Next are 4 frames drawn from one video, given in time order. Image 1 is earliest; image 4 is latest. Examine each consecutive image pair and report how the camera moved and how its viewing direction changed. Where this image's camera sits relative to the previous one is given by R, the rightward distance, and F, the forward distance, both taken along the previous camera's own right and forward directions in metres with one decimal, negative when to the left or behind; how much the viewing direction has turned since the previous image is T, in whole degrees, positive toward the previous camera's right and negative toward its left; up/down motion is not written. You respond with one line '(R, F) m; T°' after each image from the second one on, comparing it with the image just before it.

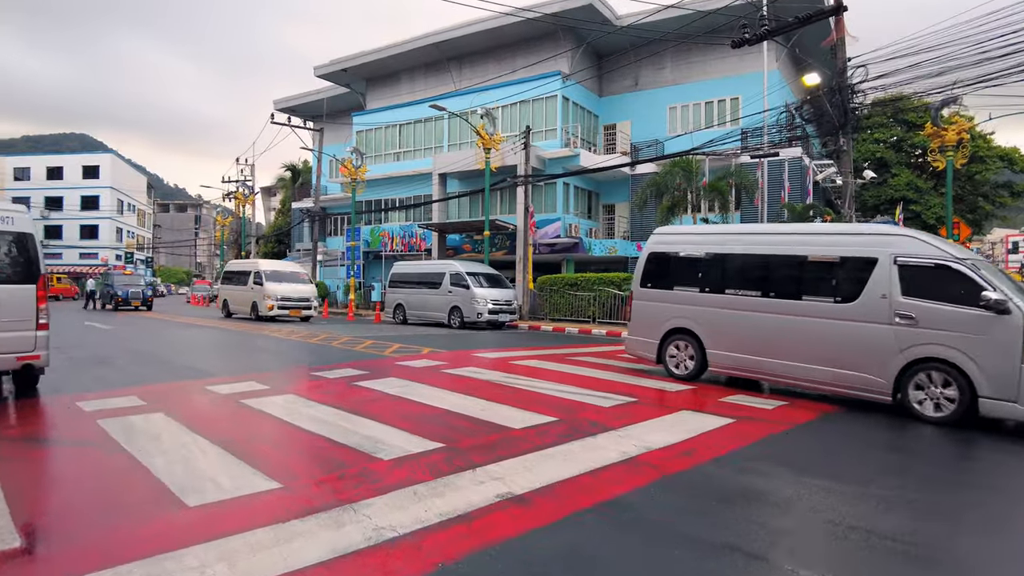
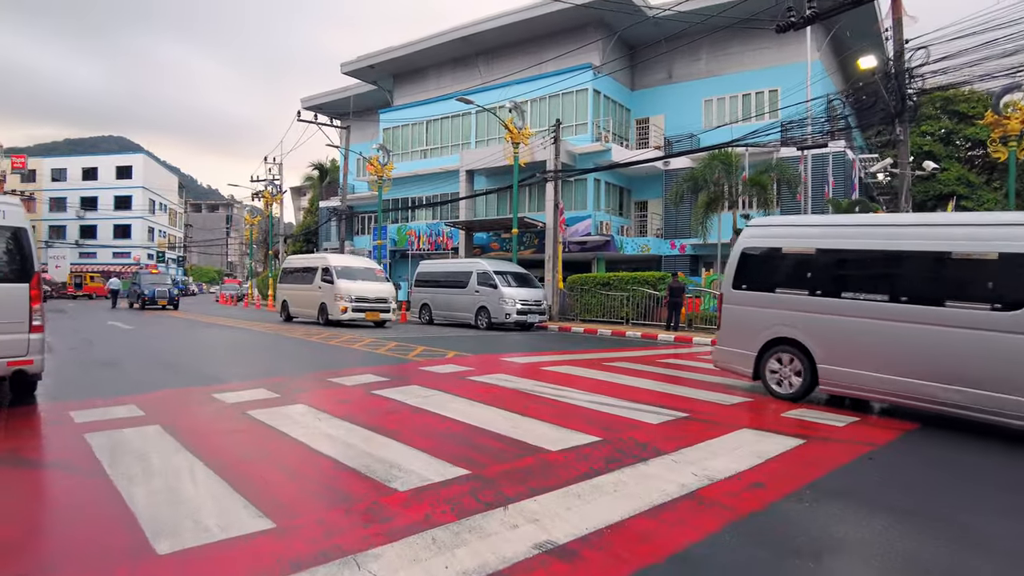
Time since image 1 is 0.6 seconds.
(-0.1, +0.8) m; -2°
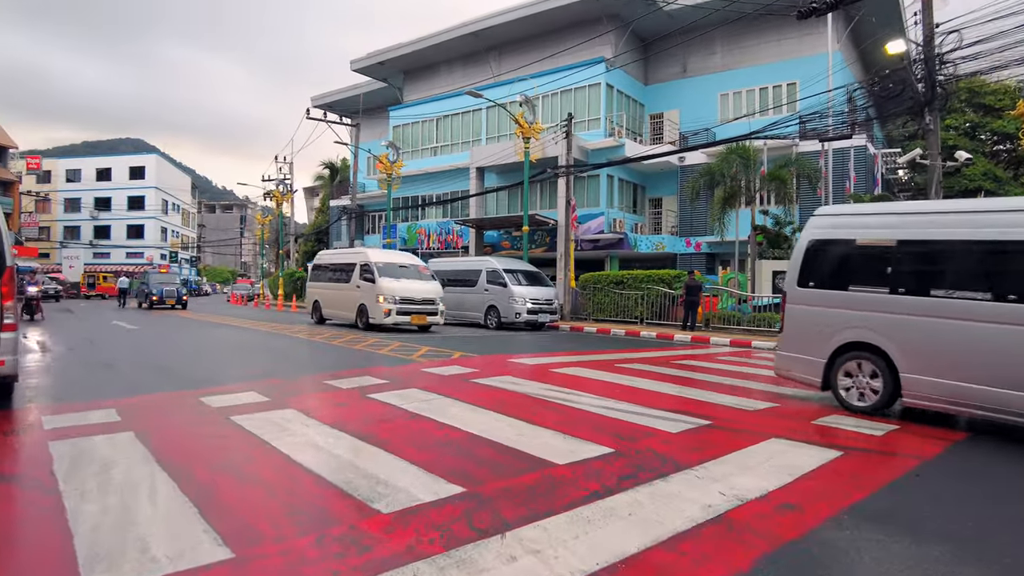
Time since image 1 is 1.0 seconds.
(+0.1, +0.5) m; -1°
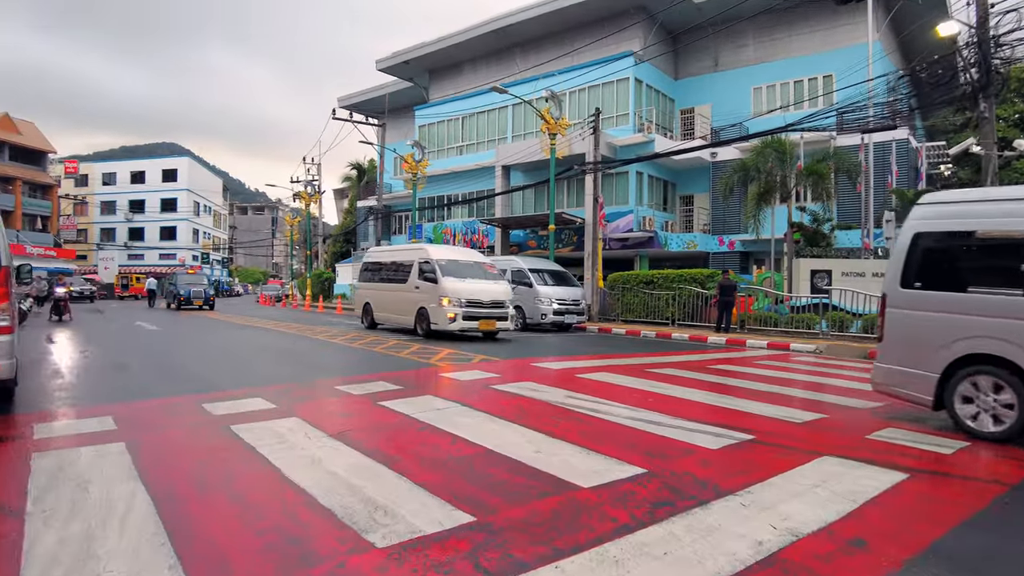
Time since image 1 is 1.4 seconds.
(+0.1, +0.5) m; -2°
